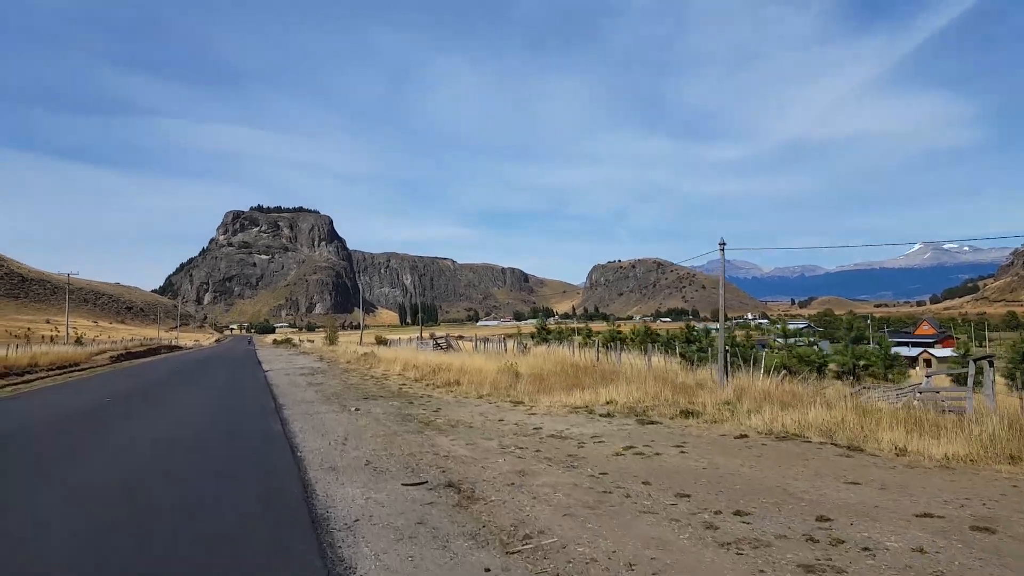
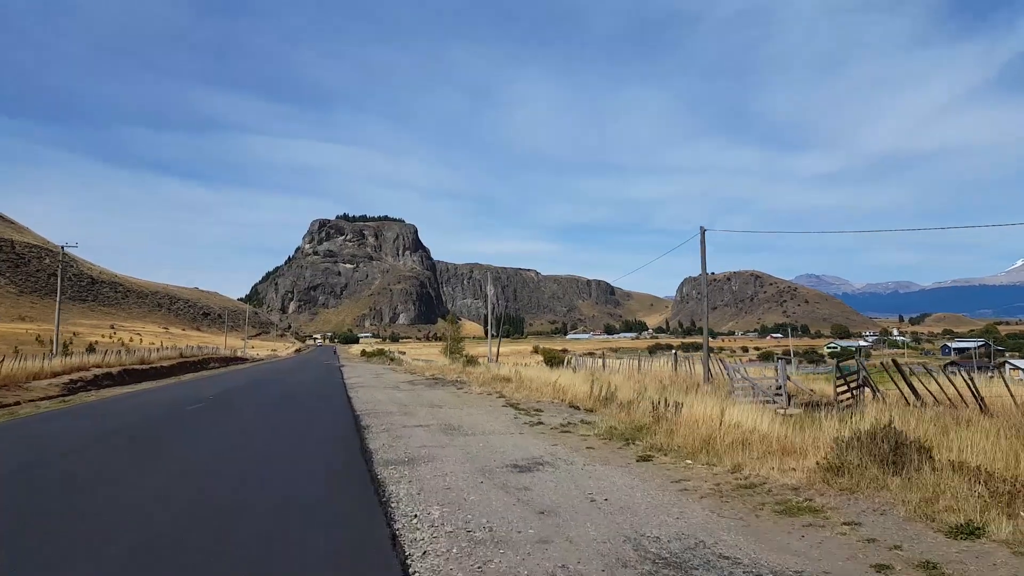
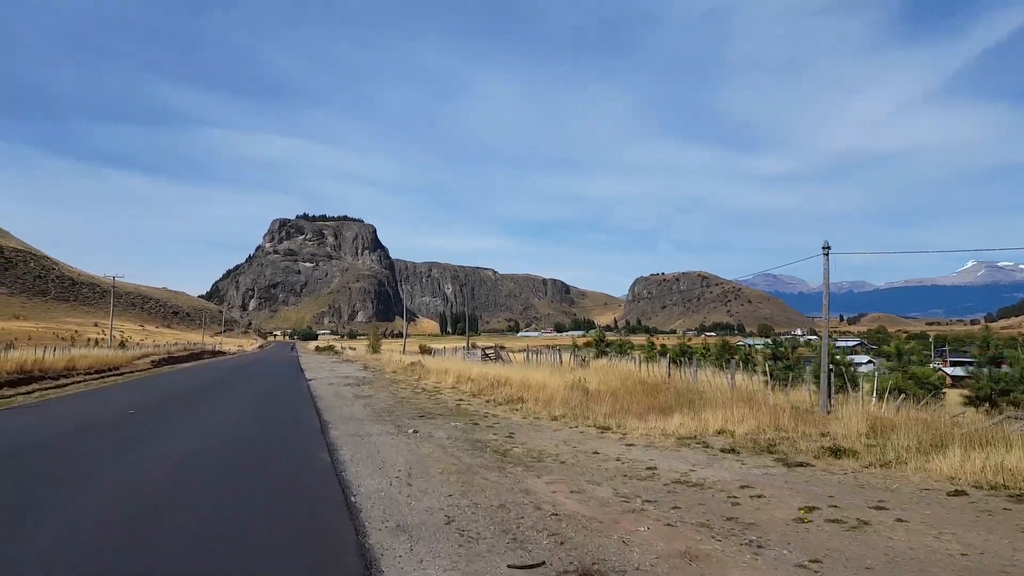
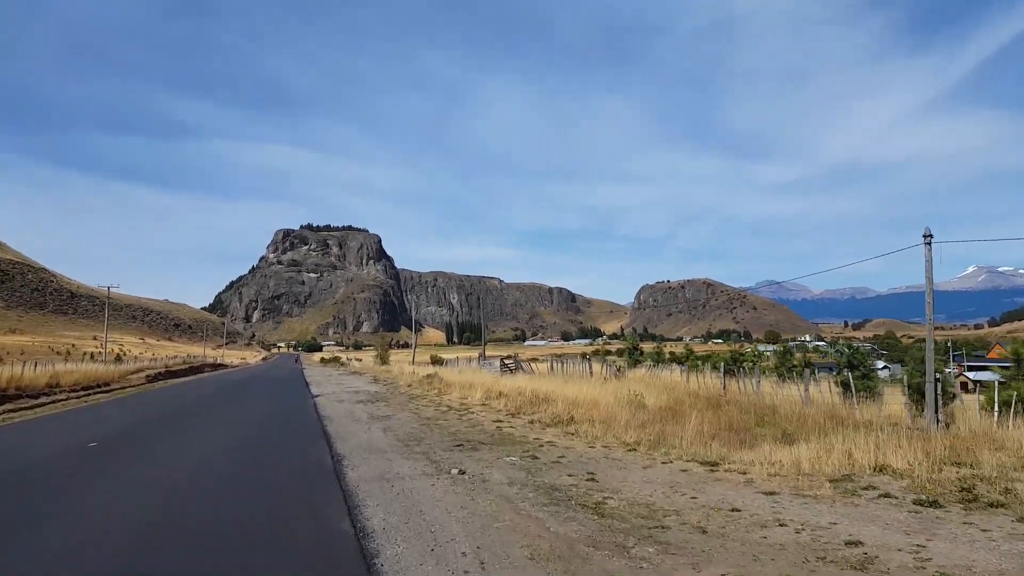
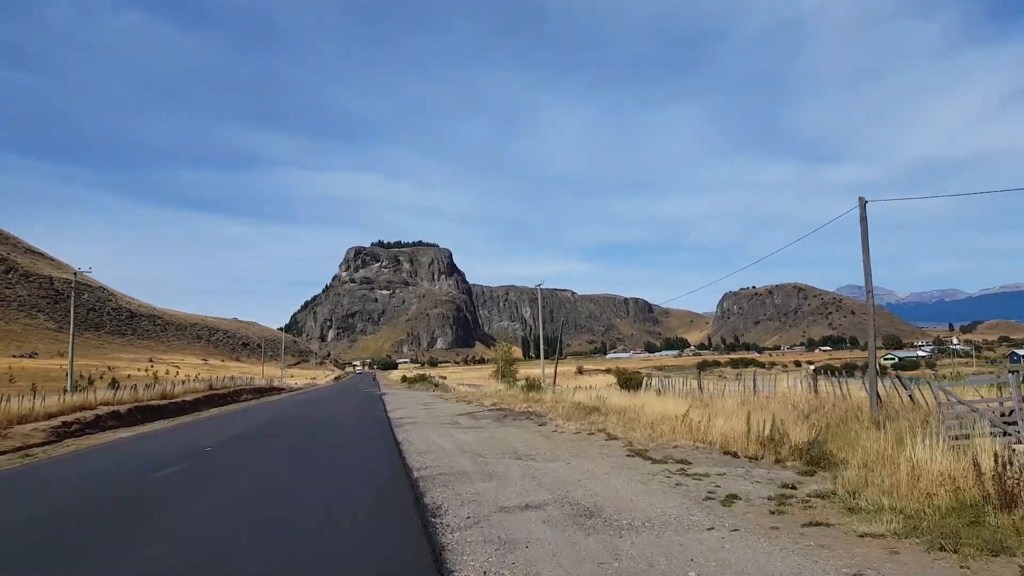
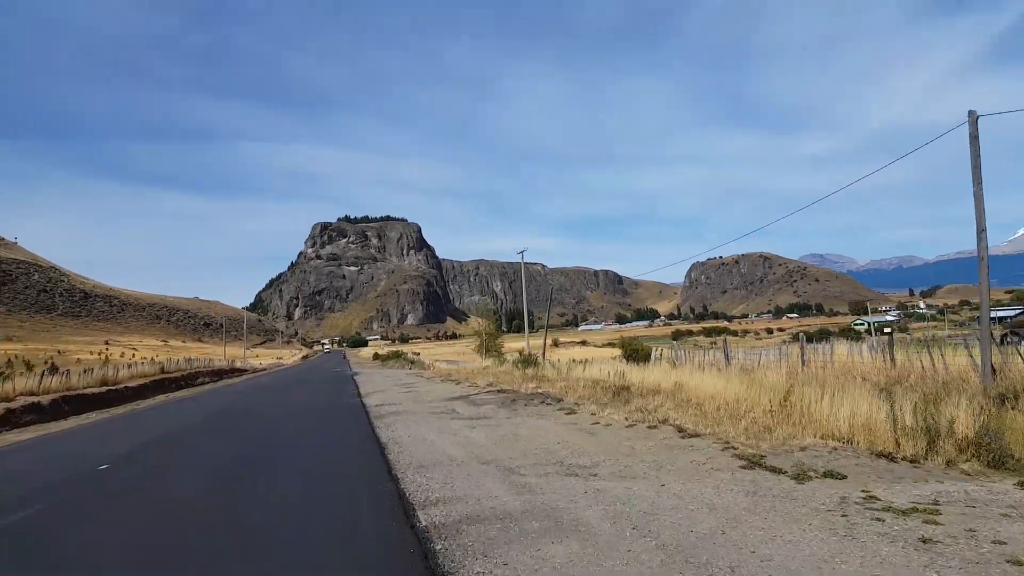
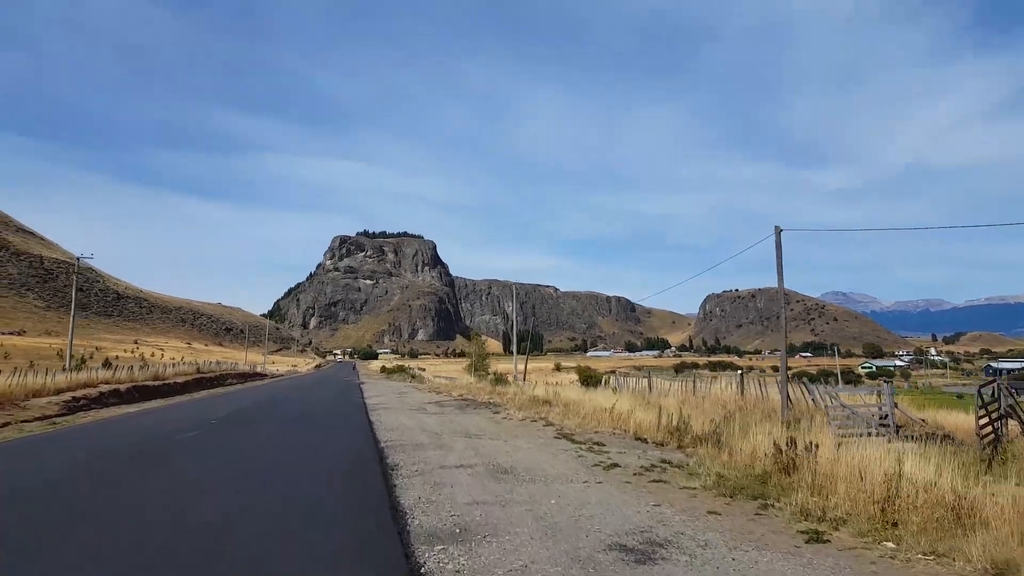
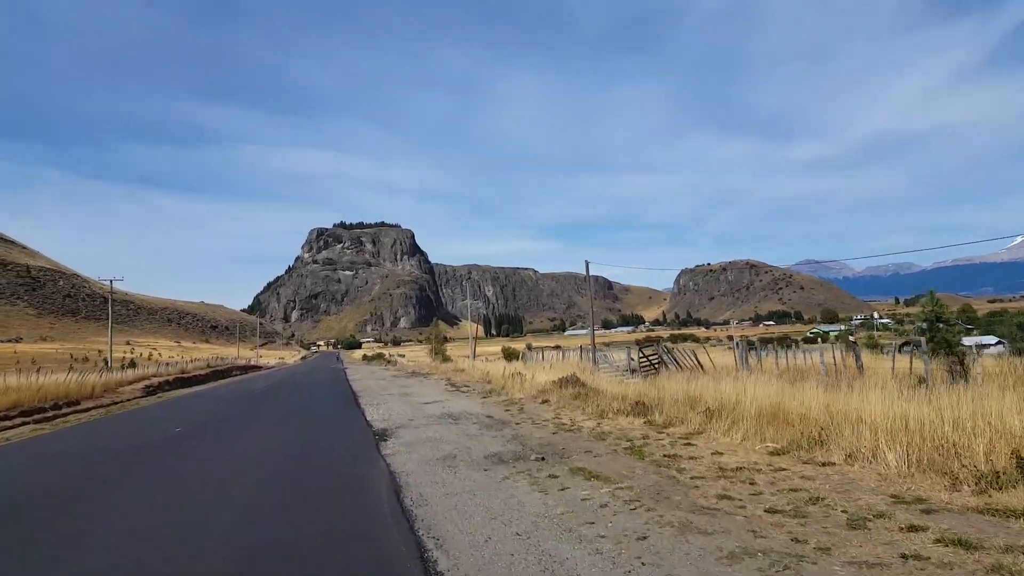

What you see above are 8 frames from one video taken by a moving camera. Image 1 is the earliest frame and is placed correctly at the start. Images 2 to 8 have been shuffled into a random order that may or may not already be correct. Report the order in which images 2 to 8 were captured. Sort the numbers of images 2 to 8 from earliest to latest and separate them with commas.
3, 4, 8, 2, 7, 5, 6
